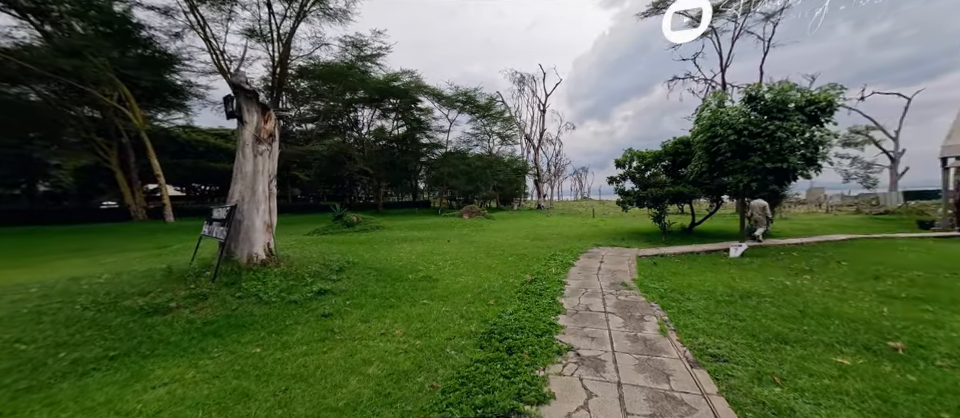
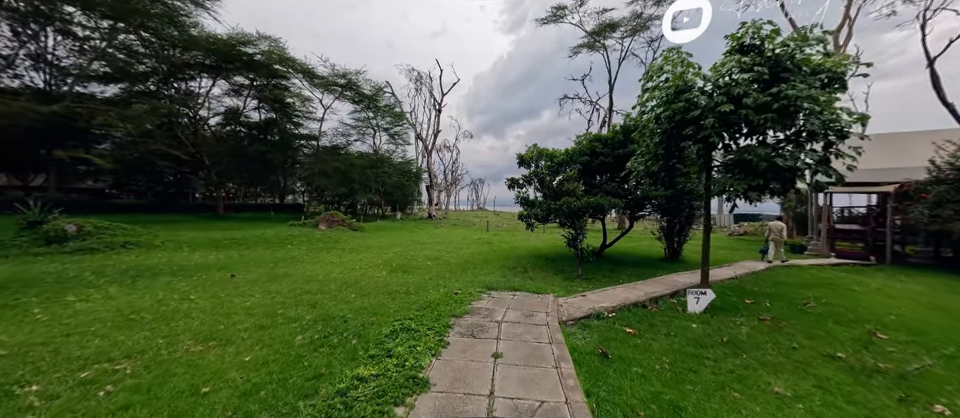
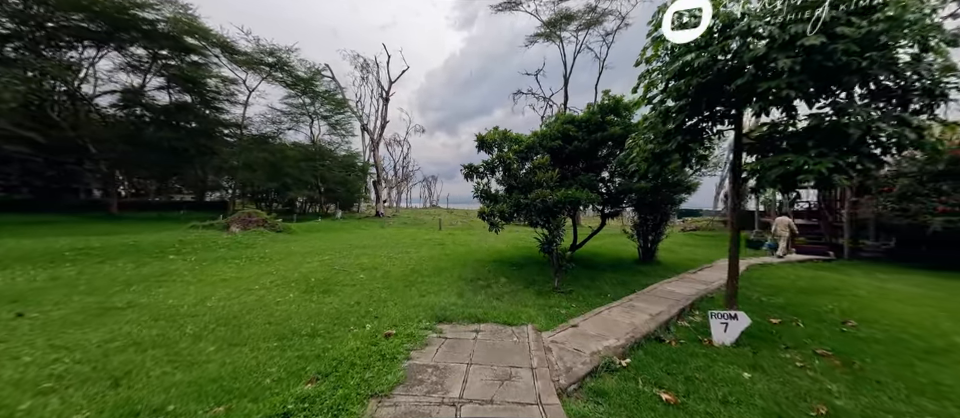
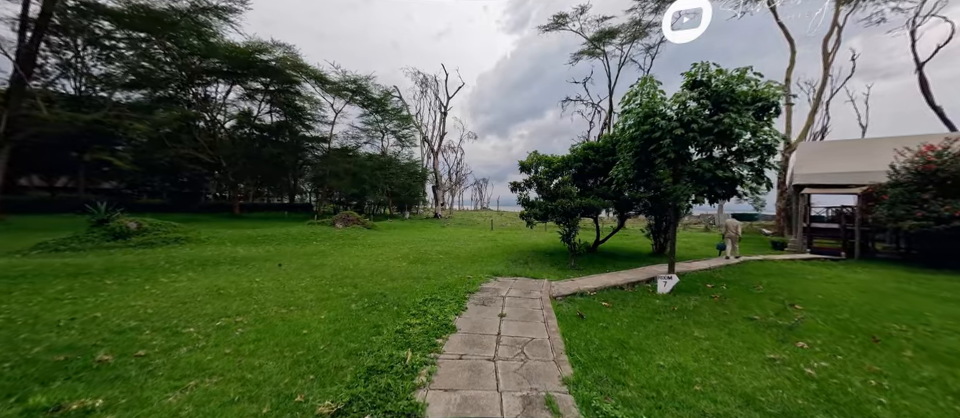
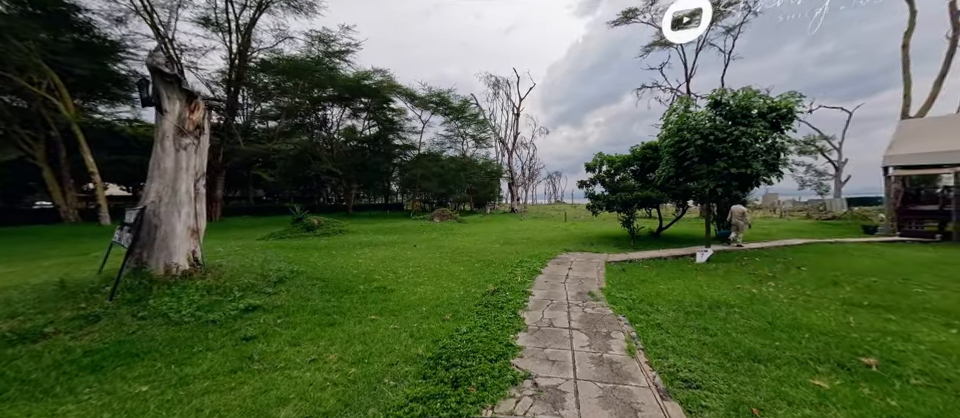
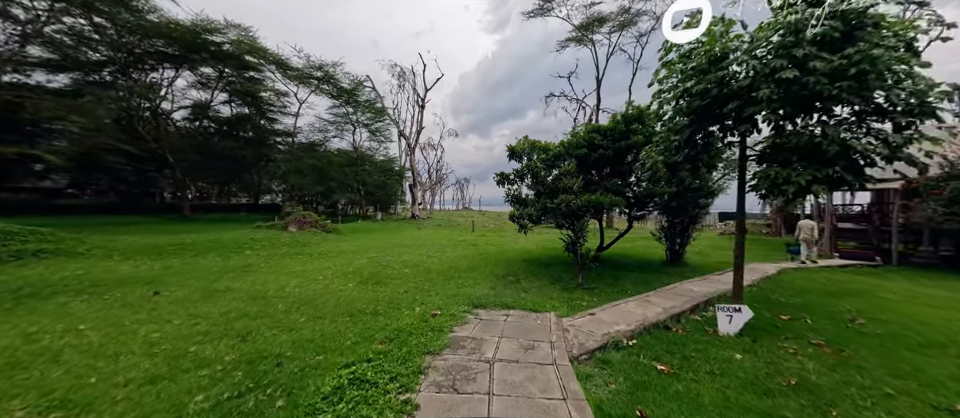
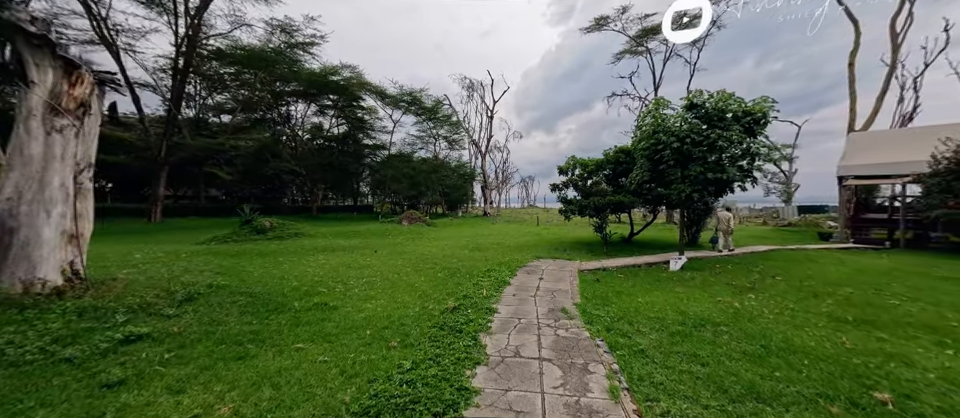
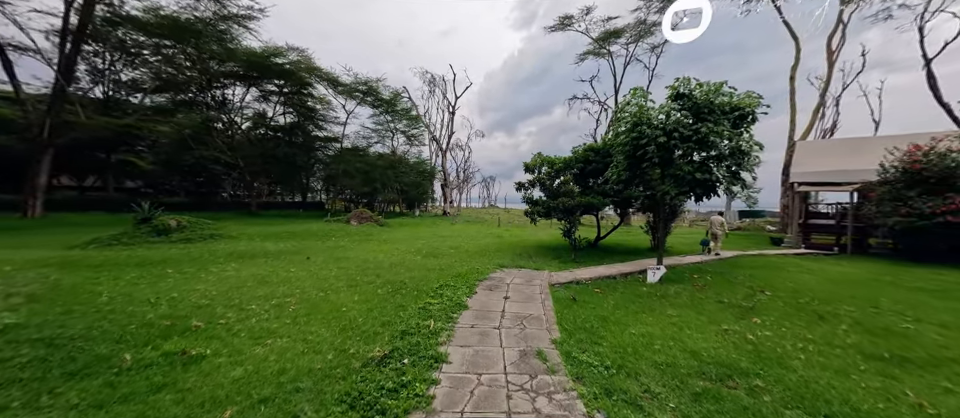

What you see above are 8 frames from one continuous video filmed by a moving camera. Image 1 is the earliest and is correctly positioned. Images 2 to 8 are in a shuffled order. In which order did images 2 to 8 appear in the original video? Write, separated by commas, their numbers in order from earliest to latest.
5, 7, 8, 4, 2, 6, 3
